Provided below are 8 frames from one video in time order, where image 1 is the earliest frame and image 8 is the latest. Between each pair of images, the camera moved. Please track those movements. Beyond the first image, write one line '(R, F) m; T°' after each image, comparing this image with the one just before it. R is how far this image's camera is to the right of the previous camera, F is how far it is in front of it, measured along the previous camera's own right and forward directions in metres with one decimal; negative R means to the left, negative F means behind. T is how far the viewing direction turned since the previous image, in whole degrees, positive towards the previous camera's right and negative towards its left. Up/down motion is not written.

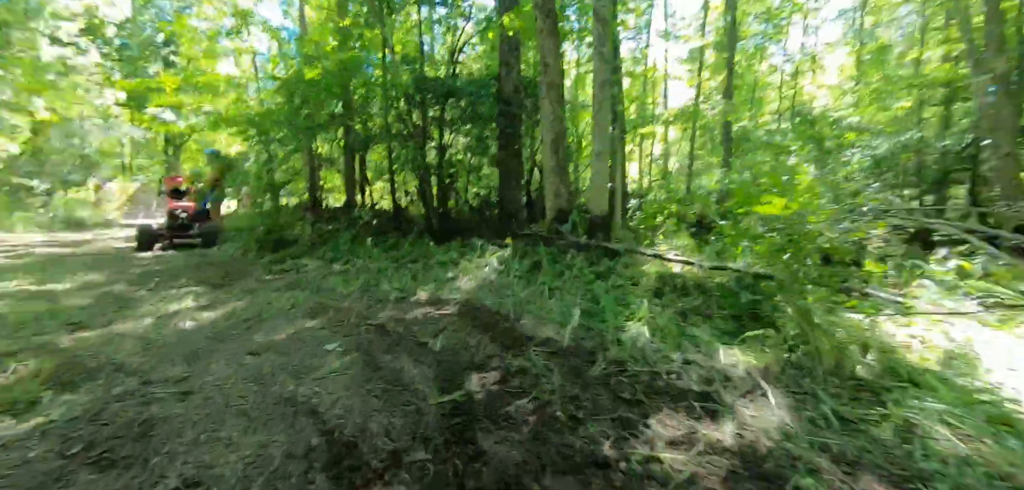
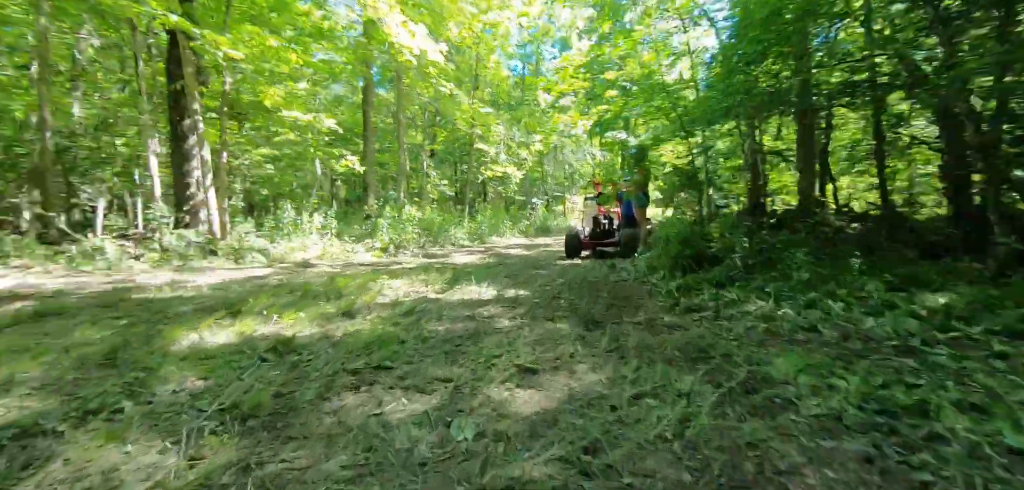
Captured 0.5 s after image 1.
(-1.0, +2.7) m; -48°
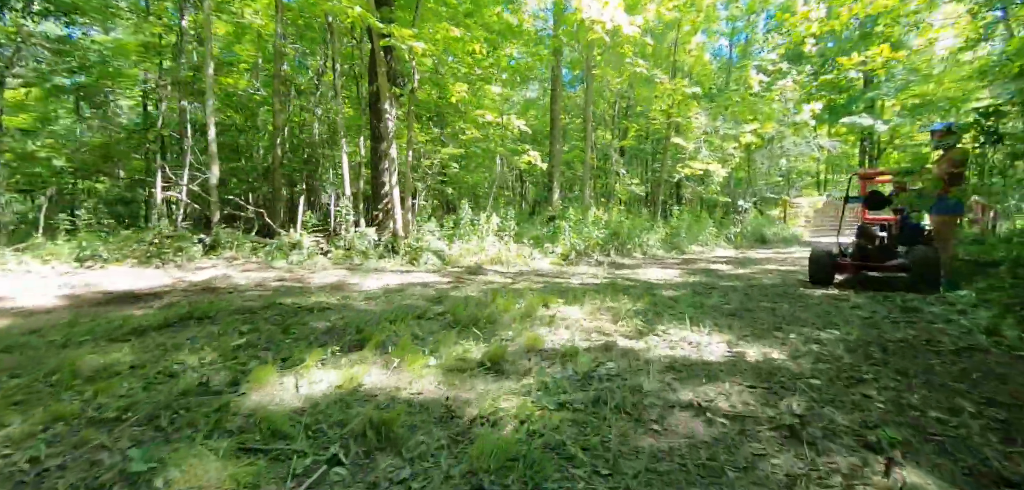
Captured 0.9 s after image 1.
(-0.3, +1.7) m; -21°
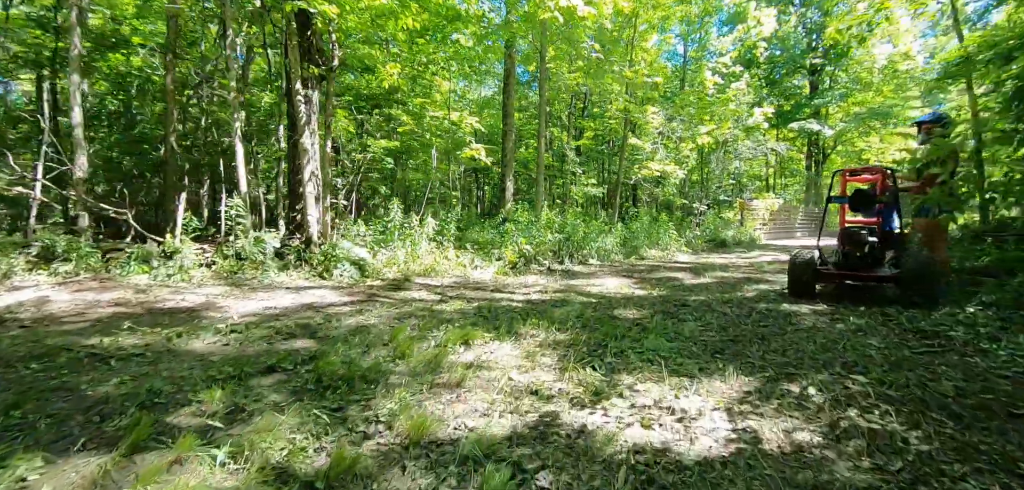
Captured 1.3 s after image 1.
(+0.3, +1.3) m; +5°
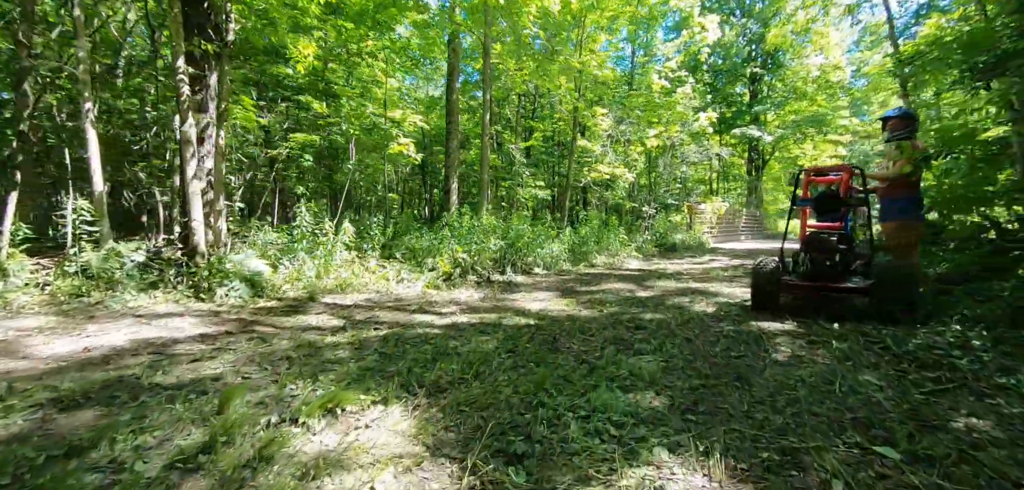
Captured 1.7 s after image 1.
(+0.3, +1.0) m; +5°
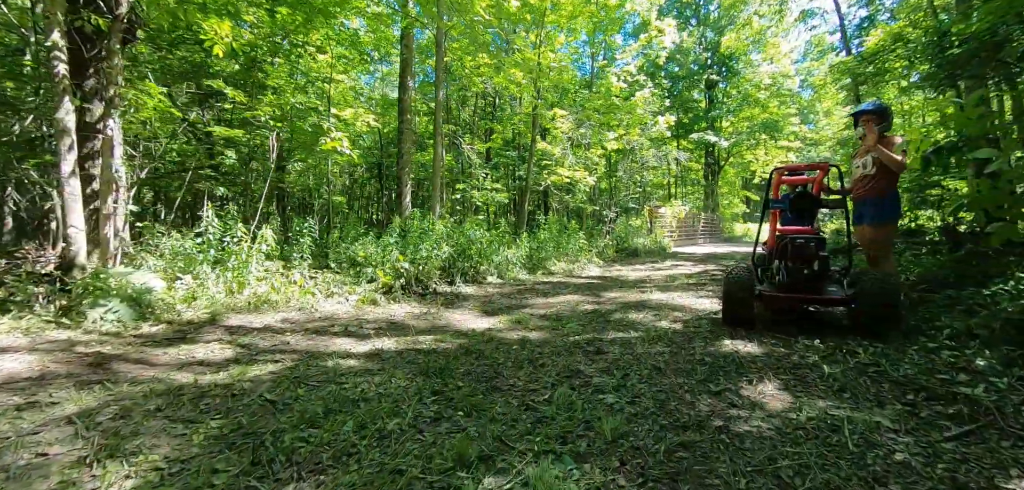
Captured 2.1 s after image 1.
(+0.2, +0.7) m; +4°
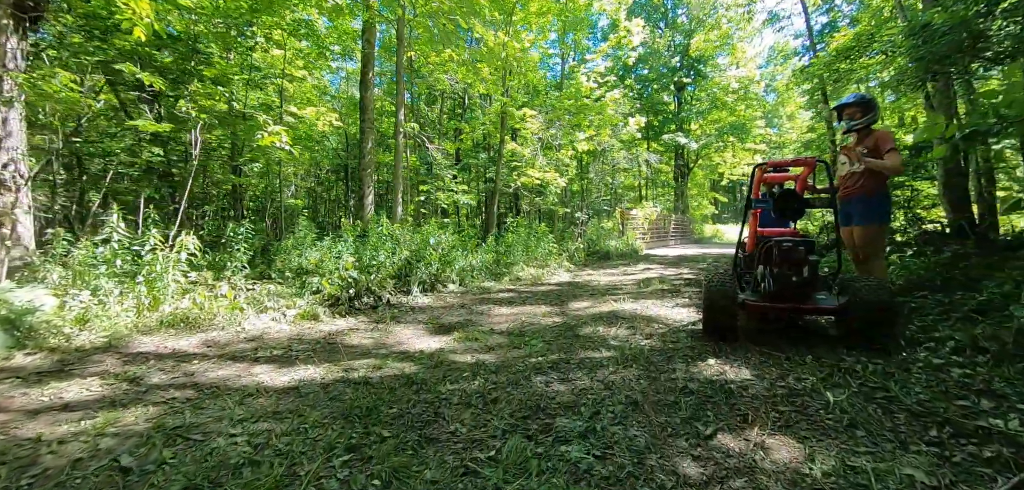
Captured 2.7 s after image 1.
(+0.2, +0.6) m; +3°
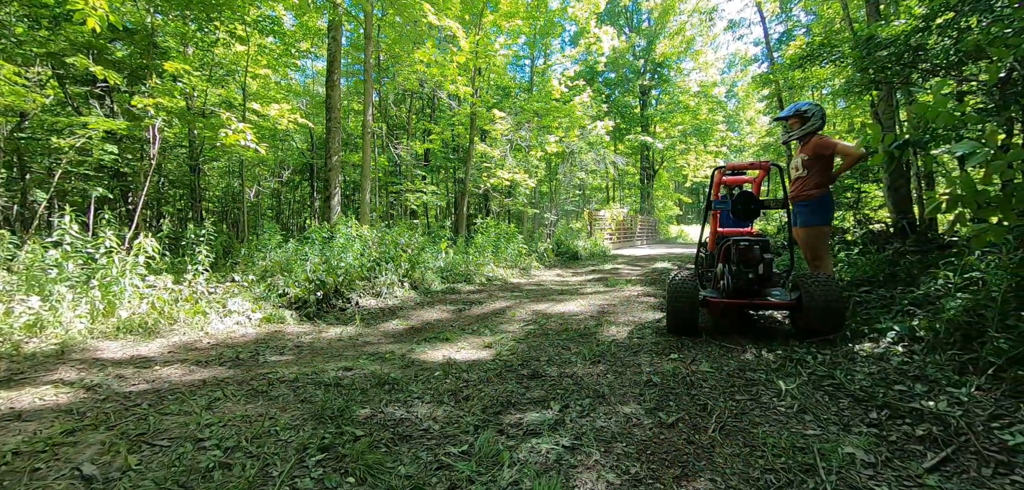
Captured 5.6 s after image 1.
(0.0, -0.1) m; +4°
